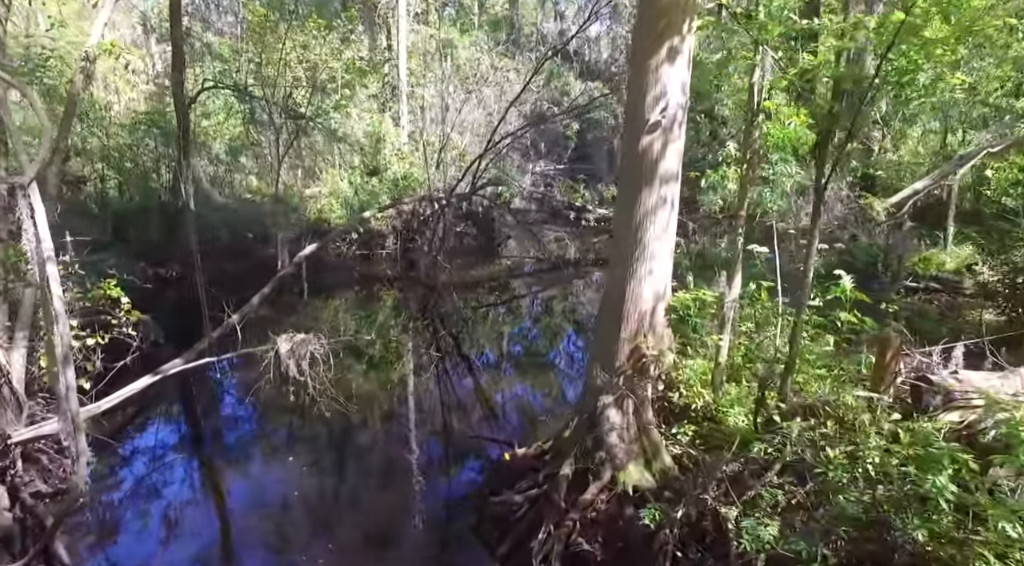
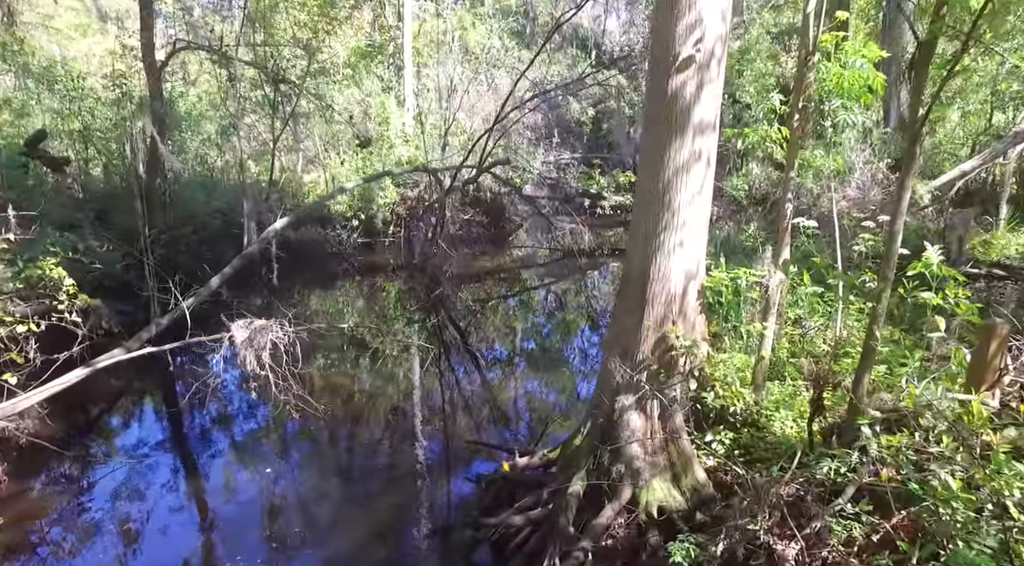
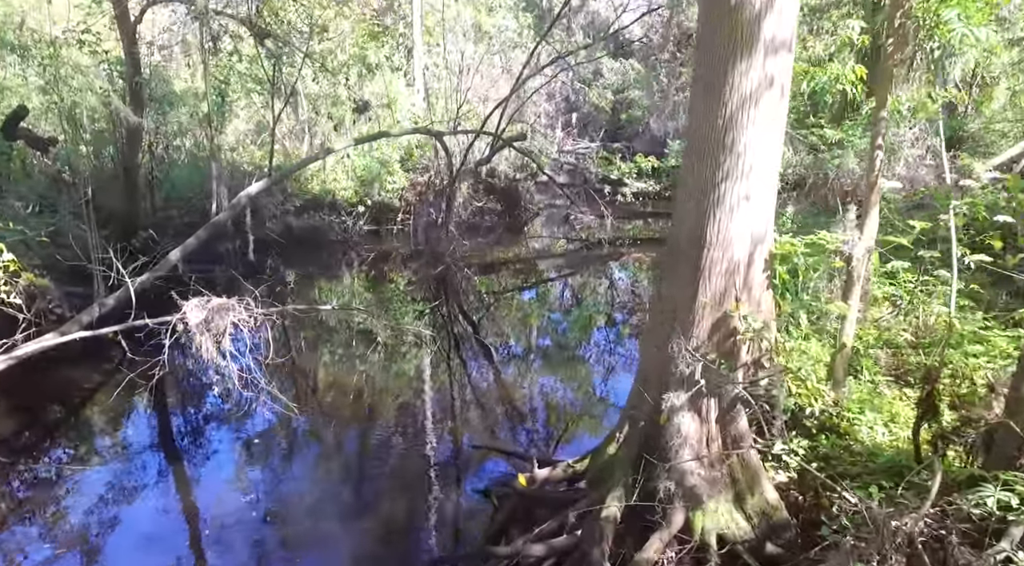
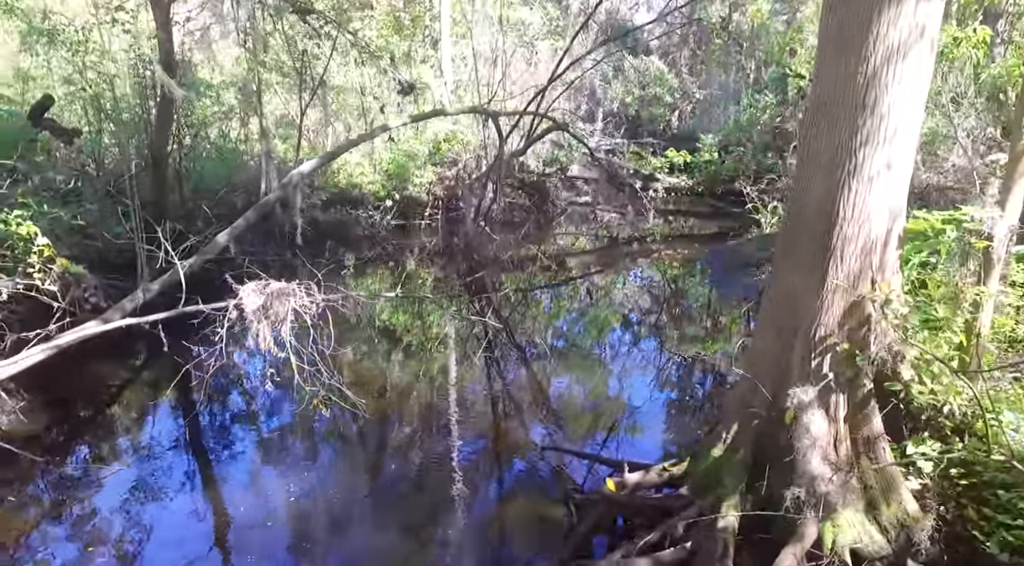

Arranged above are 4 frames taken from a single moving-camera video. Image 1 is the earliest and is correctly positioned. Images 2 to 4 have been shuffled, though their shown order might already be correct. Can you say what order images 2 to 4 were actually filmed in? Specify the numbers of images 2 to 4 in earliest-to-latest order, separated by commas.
2, 3, 4
